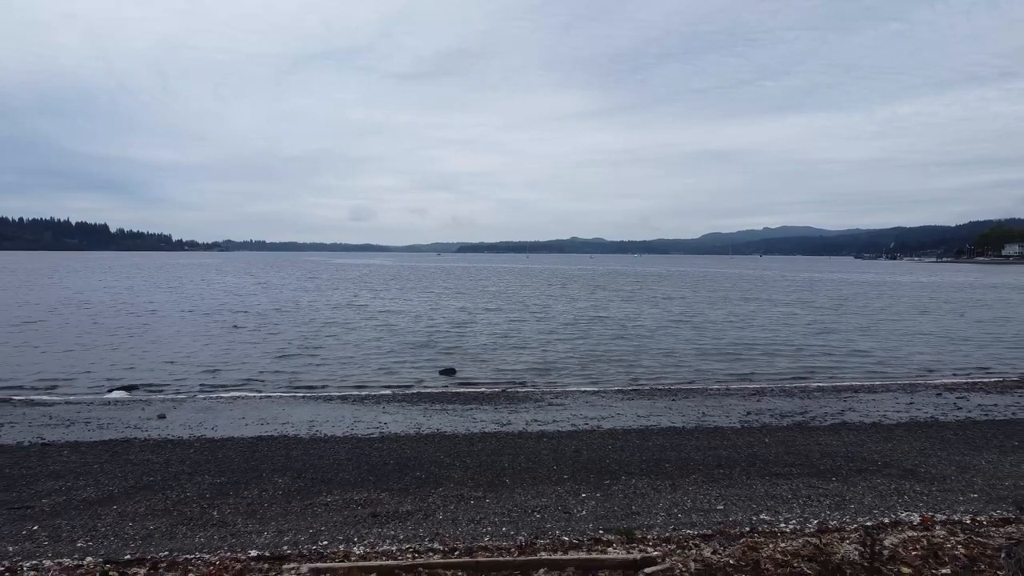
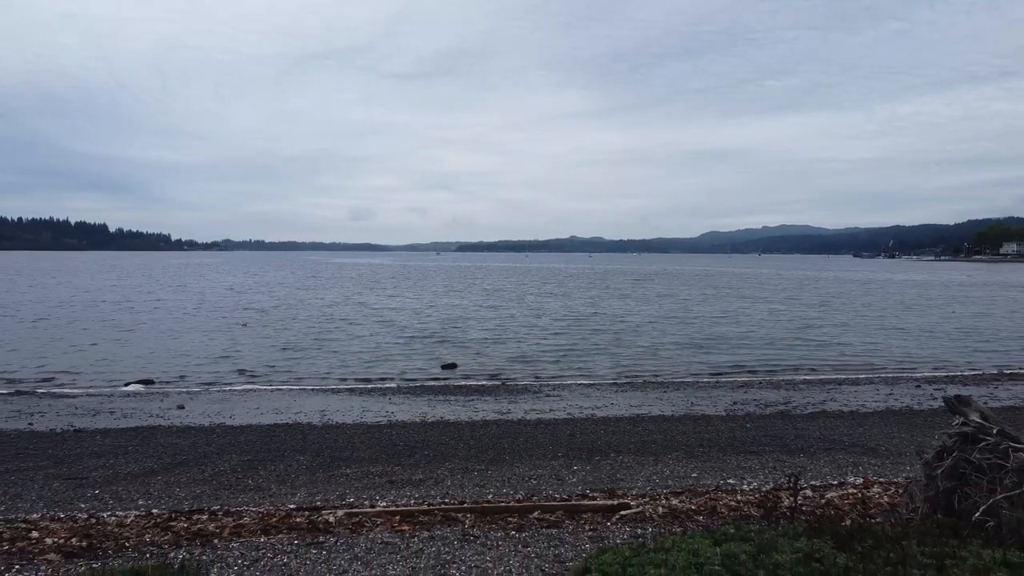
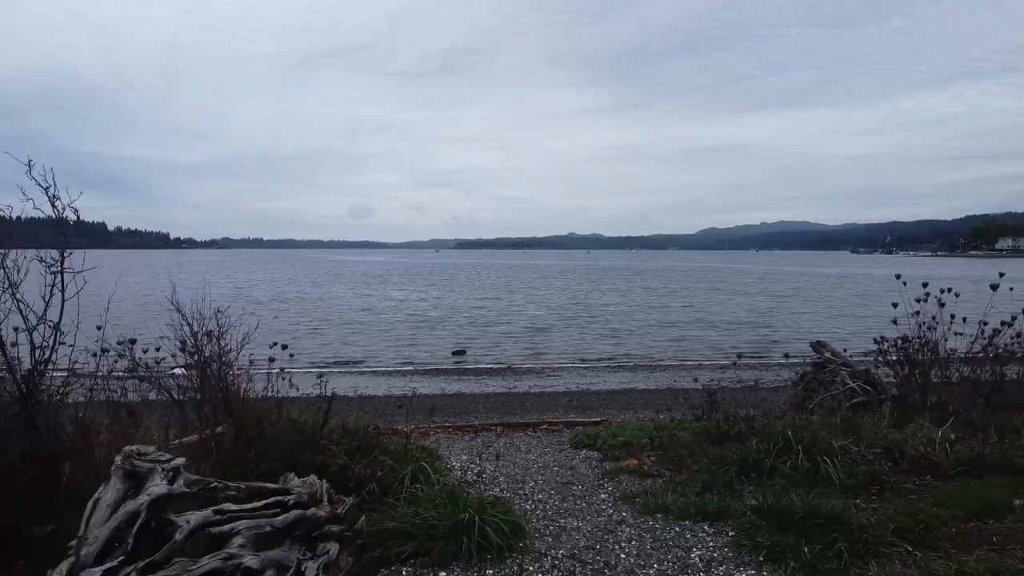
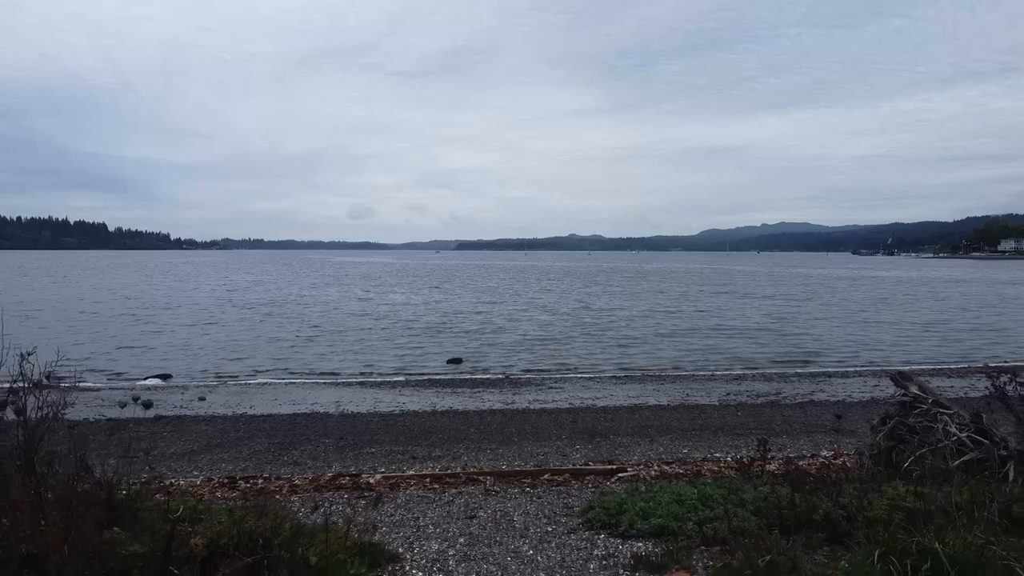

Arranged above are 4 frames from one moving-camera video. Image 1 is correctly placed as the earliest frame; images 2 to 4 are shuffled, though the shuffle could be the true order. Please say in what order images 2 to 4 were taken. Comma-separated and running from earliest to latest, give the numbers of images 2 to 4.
2, 4, 3
